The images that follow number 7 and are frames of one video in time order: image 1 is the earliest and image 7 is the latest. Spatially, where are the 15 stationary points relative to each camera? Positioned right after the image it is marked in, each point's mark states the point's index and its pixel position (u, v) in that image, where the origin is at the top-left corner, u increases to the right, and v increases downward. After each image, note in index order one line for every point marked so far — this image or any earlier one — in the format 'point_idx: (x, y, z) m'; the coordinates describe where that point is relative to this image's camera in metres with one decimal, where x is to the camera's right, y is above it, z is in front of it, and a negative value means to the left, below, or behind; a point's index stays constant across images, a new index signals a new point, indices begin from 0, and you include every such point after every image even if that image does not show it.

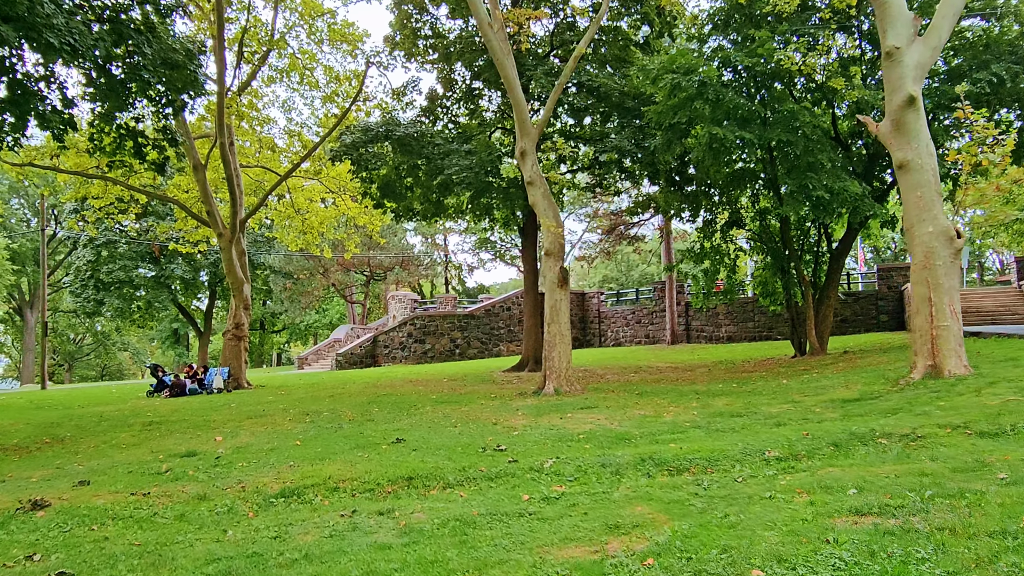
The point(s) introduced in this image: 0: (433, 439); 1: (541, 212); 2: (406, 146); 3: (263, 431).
0: (-0.9, -1.7, +6.8) m
1: (+0.5, +1.4, +11.5) m
2: (-2.7, +3.7, +16.0) m
3: (-3.3, -1.9, +8.3) m
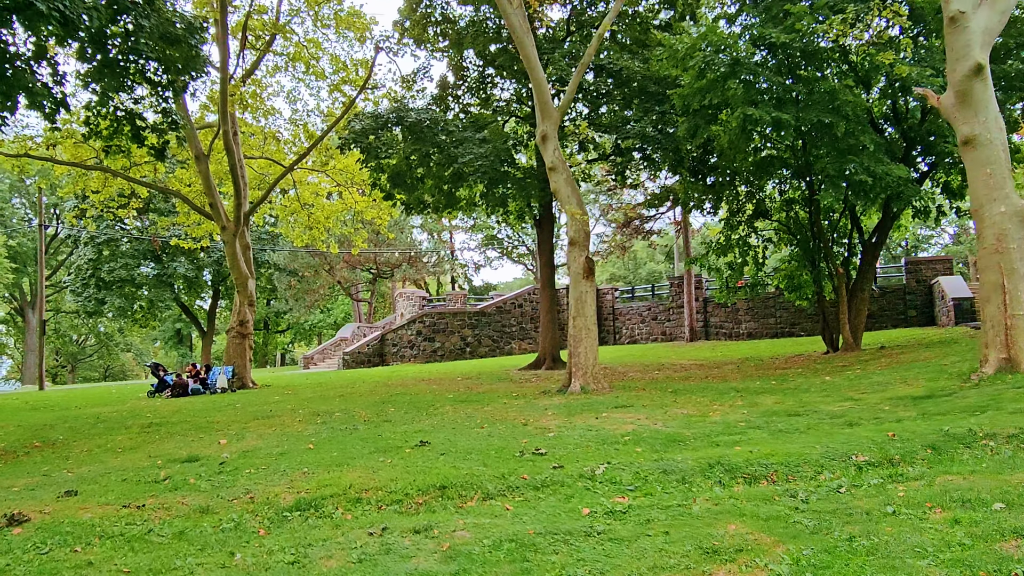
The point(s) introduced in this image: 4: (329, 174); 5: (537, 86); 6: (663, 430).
0: (-0.5, -1.5, +6.1) m
1: (+0.9, +1.6, +10.9) m
2: (-2.3, +3.8, +15.3) m
3: (-3.0, -1.8, +7.7) m
4: (-5.8, +3.6, +19.6) m
5: (+0.4, +3.5, +10.8) m
6: (+1.5, -1.4, +6.1) m
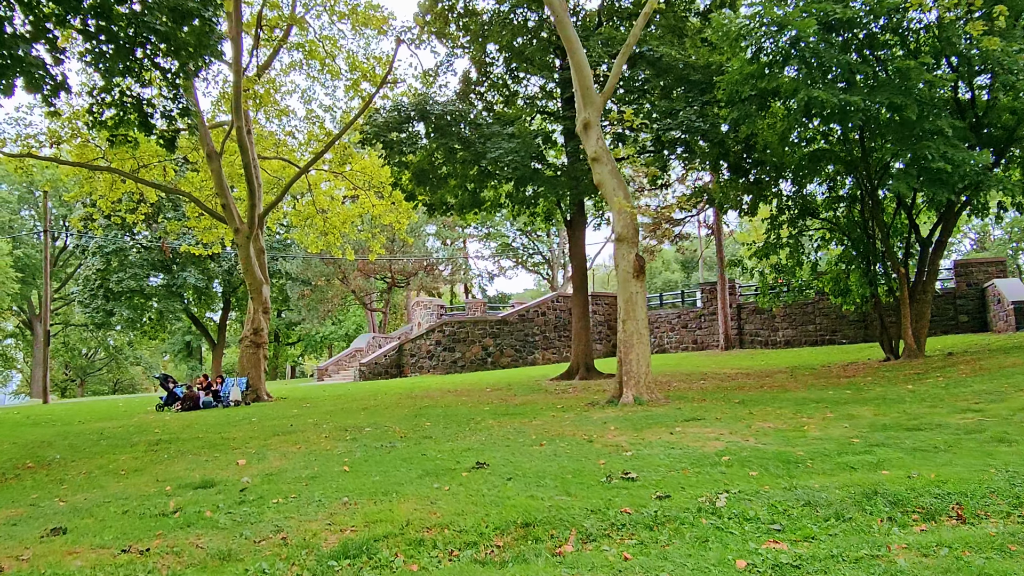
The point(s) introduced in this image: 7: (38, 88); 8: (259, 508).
0: (+0.1, -1.5, +5.2) m
1: (+1.5, +1.6, +9.9) m
2: (-1.6, +3.7, +14.5) m
3: (-2.3, -1.8, +6.7) m
4: (-5.1, +3.4, +18.8) m
5: (+1.1, +3.5, +10.0) m
6: (+2.1, -1.3, +5.1) m
7: (-6.1, +2.6, +8.0) m
8: (-1.8, -1.5, +4.3) m
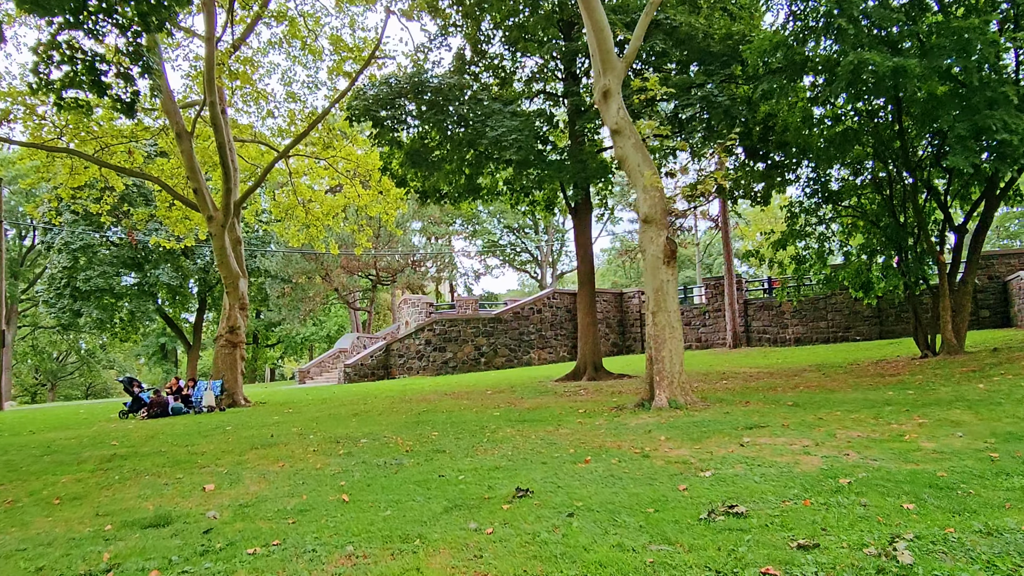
0: (+0.4, -1.3, +4.0) m
1: (+1.7, +1.7, +8.8) m
2: (-1.6, +3.8, +13.3) m
3: (-2.1, -1.6, +5.5) m
4: (-5.2, +3.5, +17.5) m
5: (+1.2, +3.7, +8.8) m
6: (+2.4, -1.2, +4.0) m
7: (-5.9, +2.7, +6.7) m
8: (-1.4, -1.4, +3.1) m
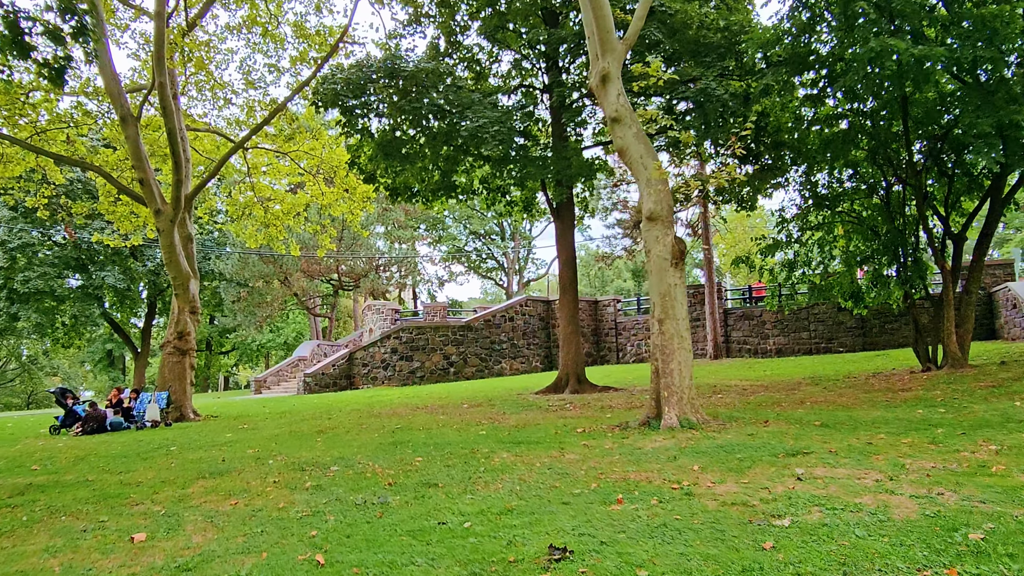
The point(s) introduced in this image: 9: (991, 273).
0: (+0.6, -1.3, +3.1) m
1: (+1.6, +1.7, +8.0) m
2: (-1.9, +3.8, +12.3) m
3: (-2.0, -1.6, +4.4) m
4: (-5.8, +3.4, +16.2) m
5: (+1.1, +3.6, +8.0) m
6: (+2.6, -1.2, +3.2) m
7: (-5.9, +2.8, +5.4) m
8: (-1.2, -1.3, +2.0) m
9: (+12.3, +0.4, +15.9) m
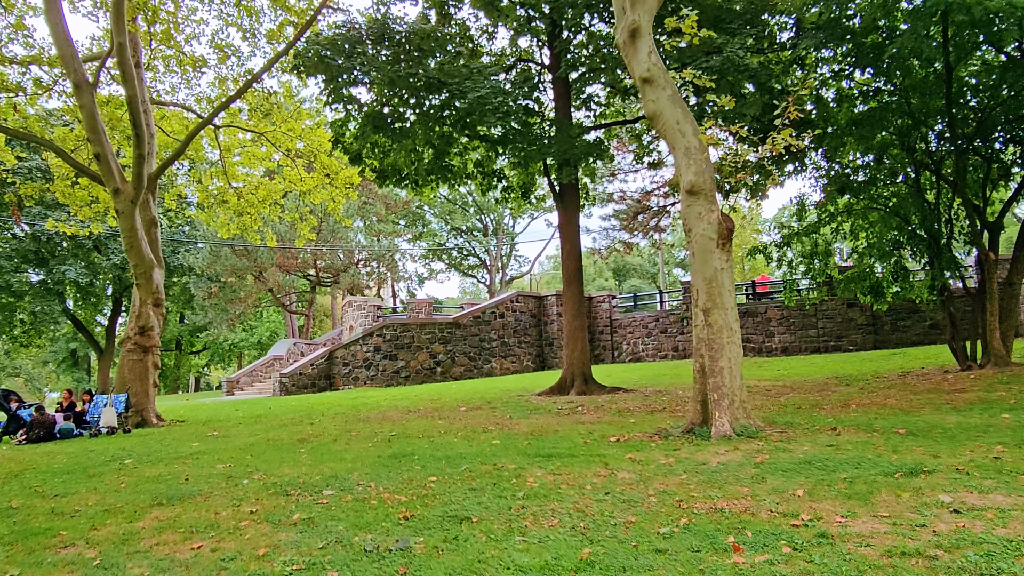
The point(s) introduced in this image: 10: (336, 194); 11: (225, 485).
0: (+1.0, -1.1, +2.0) m
1: (+1.8, +1.8, +7.0) m
2: (-1.9, +3.9, +11.1) m
3: (-1.7, -1.4, +3.2) m
4: (-5.8, +3.6, +14.9) m
5: (+1.4, +3.8, +7.0) m
6: (+2.9, -1.0, +2.2) m
7: (-5.6, +3.0, +4.1) m
8: (-0.8, -1.1, +0.9) m
9: (+12.2, +0.5, +15.3) m
10: (-4.2, +2.3, +15.1) m
11: (-2.4, -1.6, +5.2) m
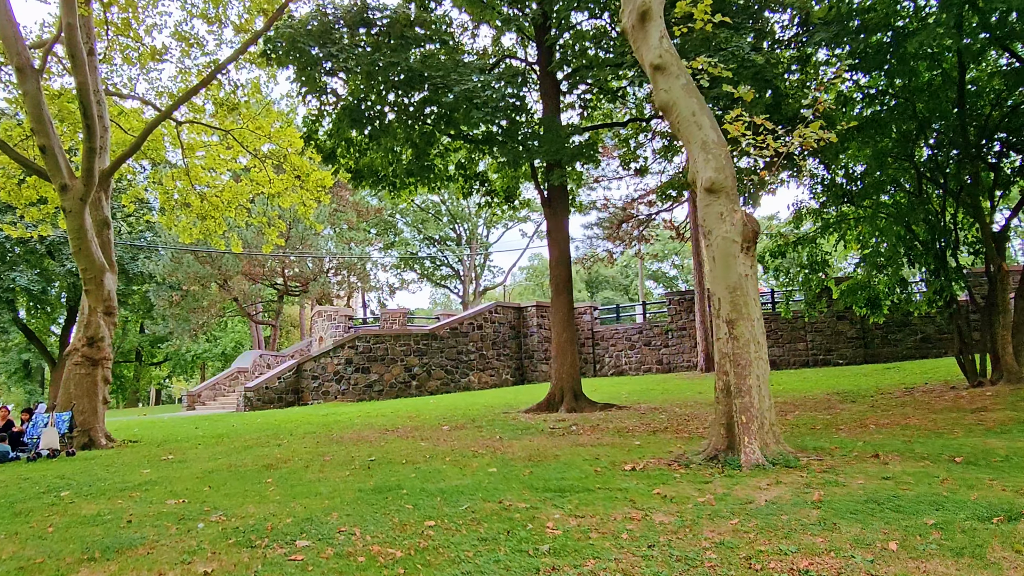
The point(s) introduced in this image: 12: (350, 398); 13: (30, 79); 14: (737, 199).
0: (+1.2, -1.1, +1.3) m
1: (+1.8, +1.7, +6.3) m
2: (-2.1, +3.8, +10.3) m
3: (-1.5, -1.4, +2.4) m
4: (-6.2, +3.4, +13.9) m
5: (+1.4, +3.7, +6.3) m
6: (+3.1, -1.0, +1.6) m
7: (-5.4, +3.0, +3.1) m
8: (-0.5, -1.1, +0.1) m
9: (+11.8, +0.2, +15.1) m
10: (-4.6, +2.1, +14.1) m
11: (-2.4, -1.7, +4.3) m
12: (-4.5, -3.1, +17.5) m
13: (-7.7, +3.3, +9.9) m
14: (+2.2, +0.9, +6.1) m
